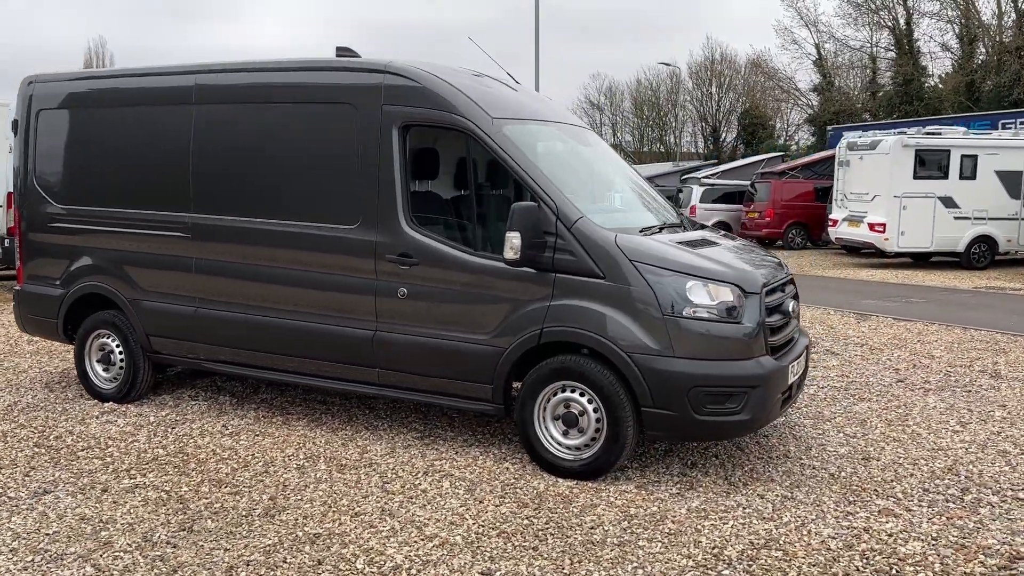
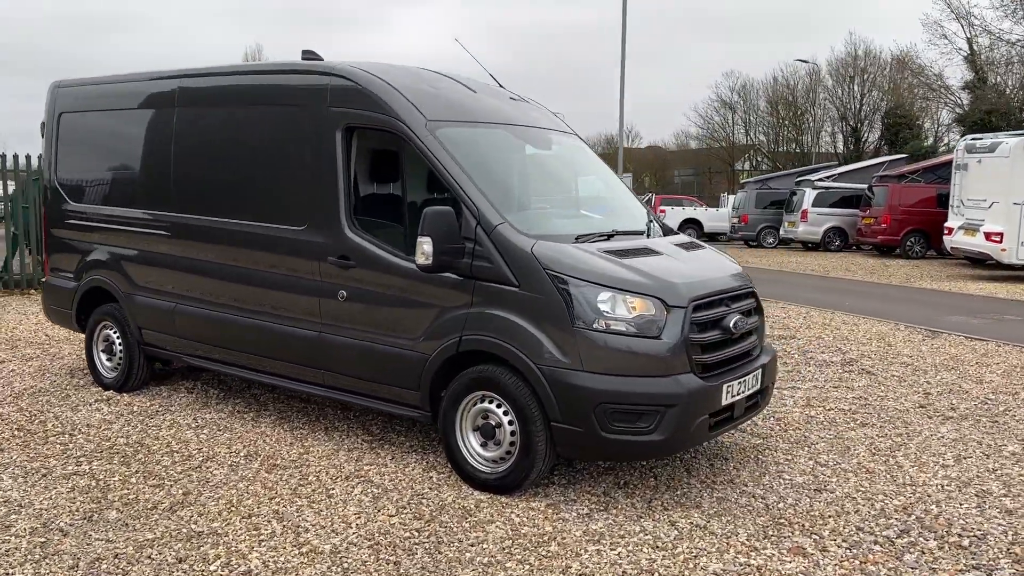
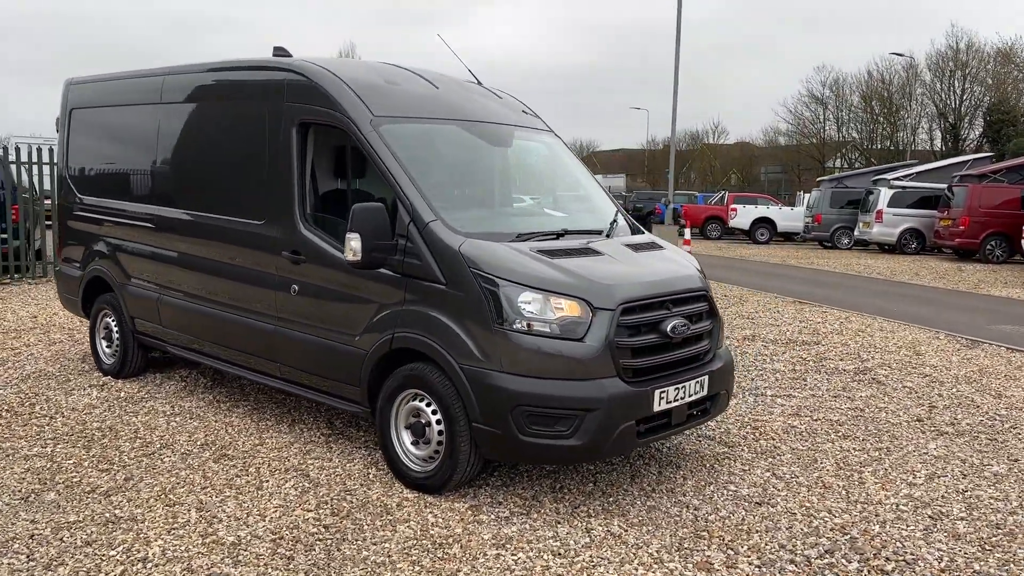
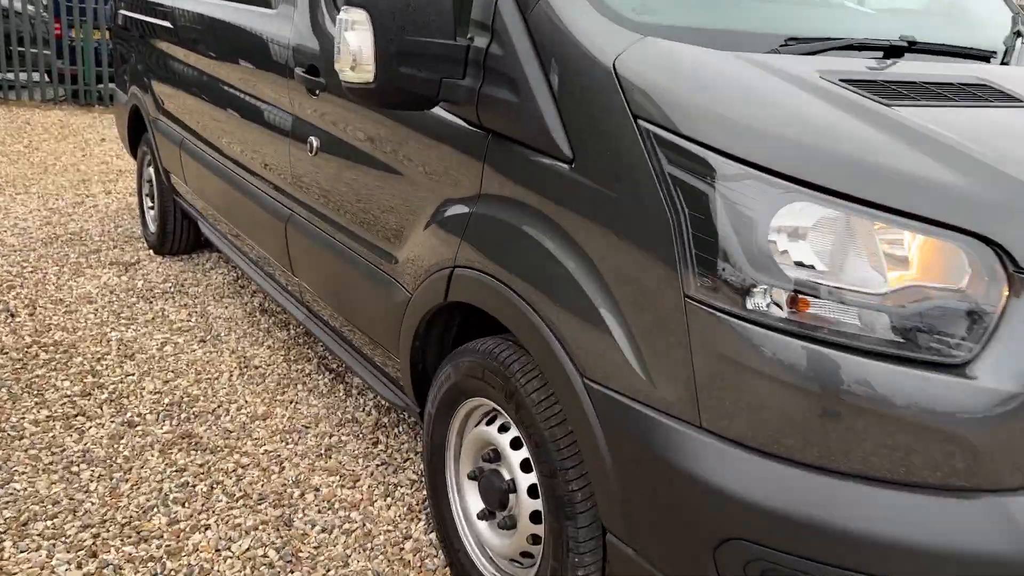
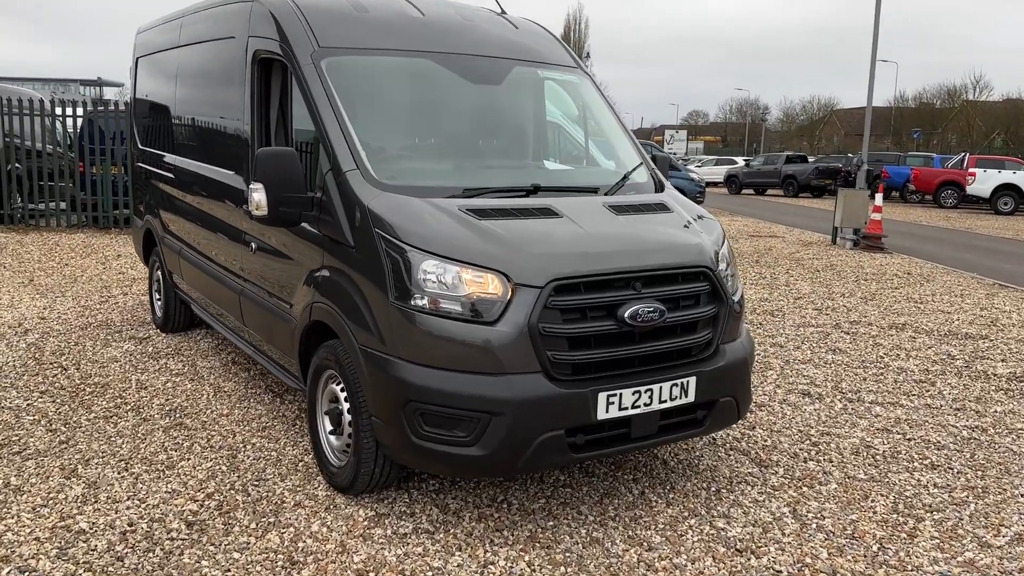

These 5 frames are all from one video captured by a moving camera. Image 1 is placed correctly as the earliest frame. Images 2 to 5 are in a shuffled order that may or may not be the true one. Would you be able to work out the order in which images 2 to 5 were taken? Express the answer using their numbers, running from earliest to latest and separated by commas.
2, 3, 5, 4
